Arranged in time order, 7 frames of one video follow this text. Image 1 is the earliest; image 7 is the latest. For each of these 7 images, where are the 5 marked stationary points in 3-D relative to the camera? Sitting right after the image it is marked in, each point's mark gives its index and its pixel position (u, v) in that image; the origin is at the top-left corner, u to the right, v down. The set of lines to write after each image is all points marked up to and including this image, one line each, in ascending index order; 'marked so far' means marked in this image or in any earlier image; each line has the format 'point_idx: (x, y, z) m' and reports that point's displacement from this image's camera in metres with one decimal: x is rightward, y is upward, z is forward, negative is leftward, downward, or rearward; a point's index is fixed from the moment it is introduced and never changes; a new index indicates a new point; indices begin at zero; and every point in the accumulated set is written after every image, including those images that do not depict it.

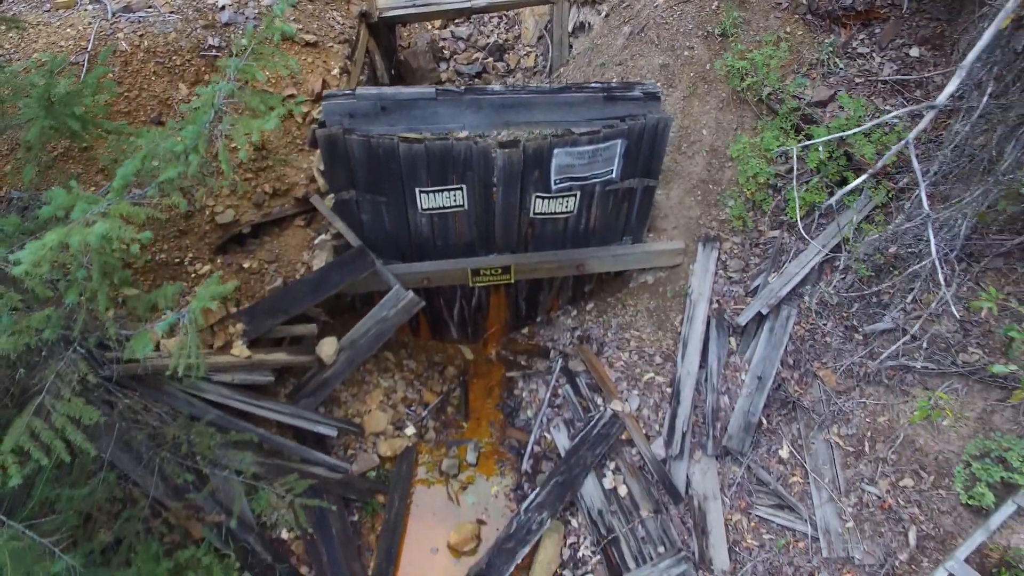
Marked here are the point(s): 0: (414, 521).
0: (-2.4, -5.7, +4.7) m
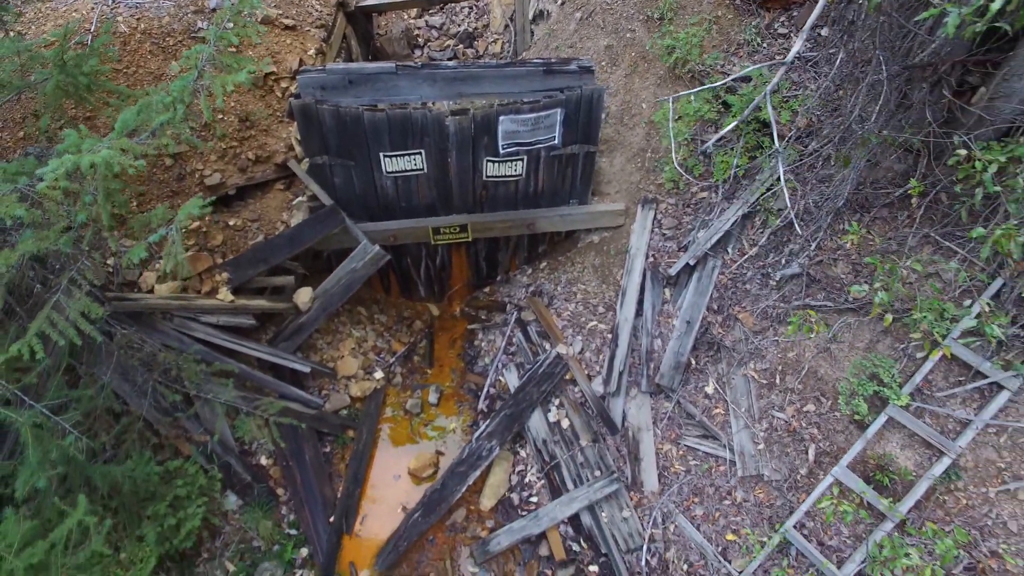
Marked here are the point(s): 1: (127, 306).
0: (-3.6, -4.5, +5.3) m
1: (-8.6, -0.5, +4.3) m
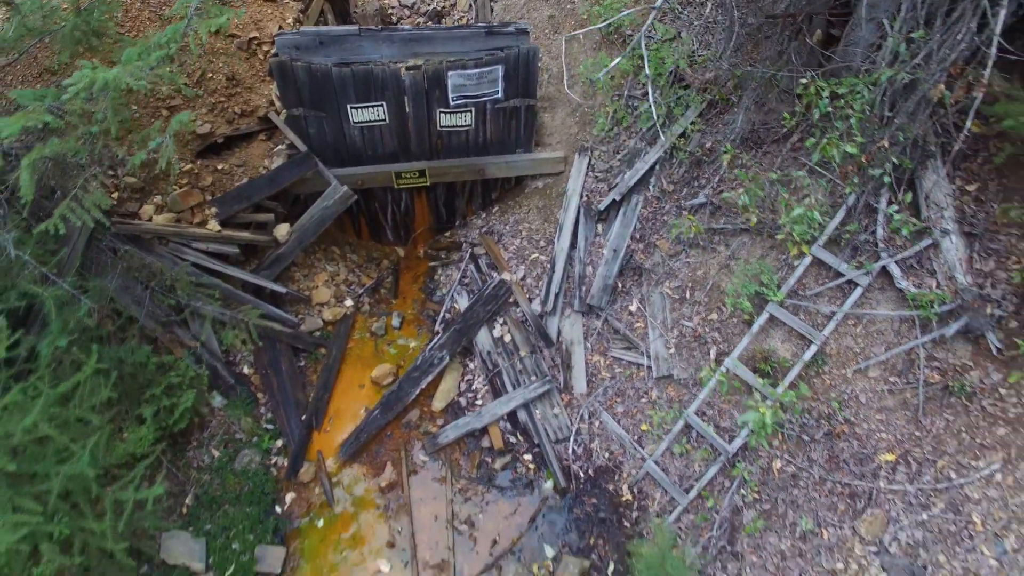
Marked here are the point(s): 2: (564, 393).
0: (-5.1, -2.5, +6.0) m
1: (-10.1, +1.5, +5.1) m
2: (+1.5, -3.0, +5.5) m
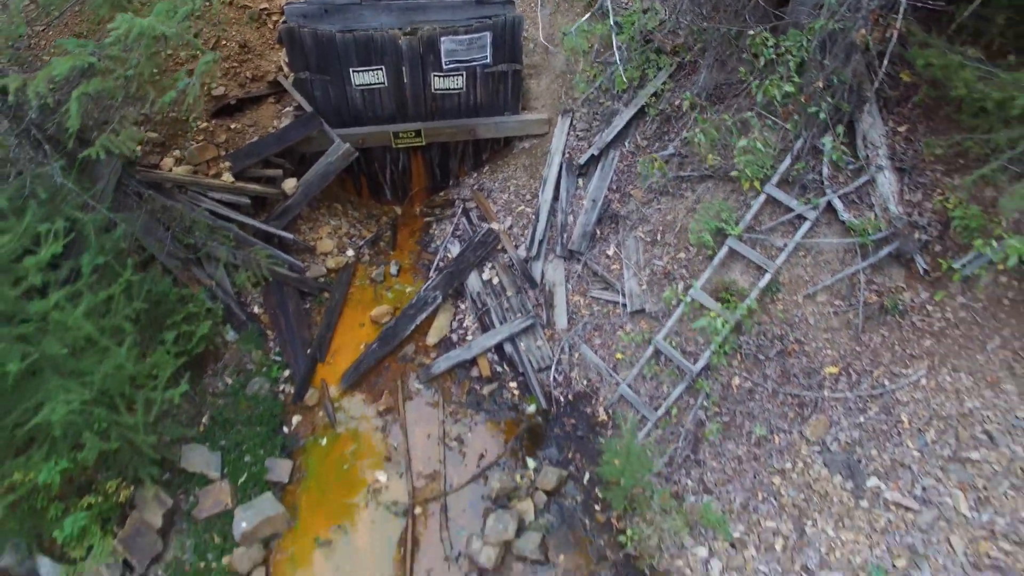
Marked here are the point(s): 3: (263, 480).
0: (-5.5, -0.8, +6.5) m
1: (-10.5, +3.3, +5.7) m
2: (+1.1, -1.3, +6.1) m
3: (-6.8, -5.3, +5.3) m
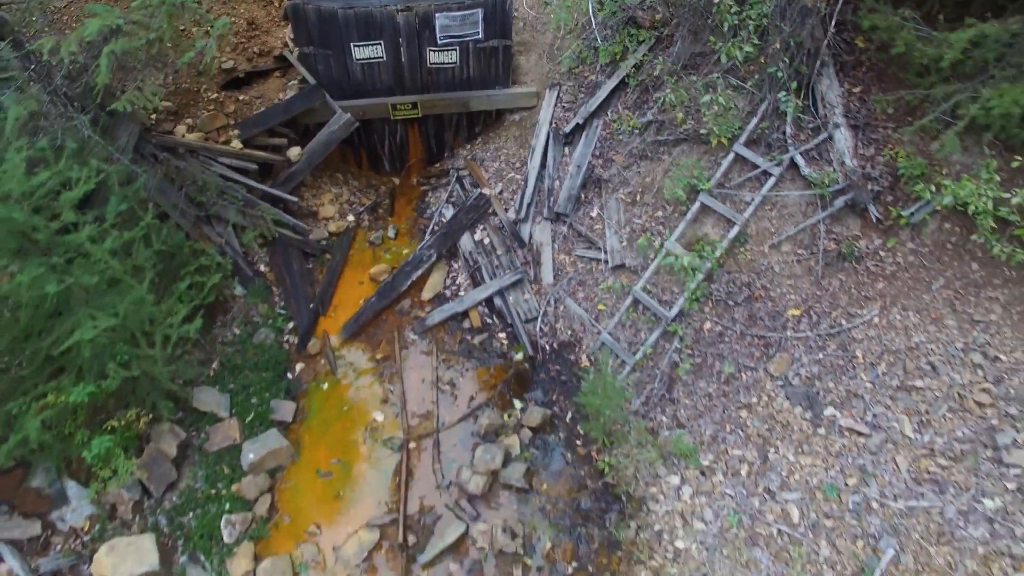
0: (-5.9, +0.7, +7.0) m
1: (-10.9, +4.7, +6.1) m
2: (+0.7, +0.1, +6.5) m
3: (-7.2, -3.8, +5.7) m
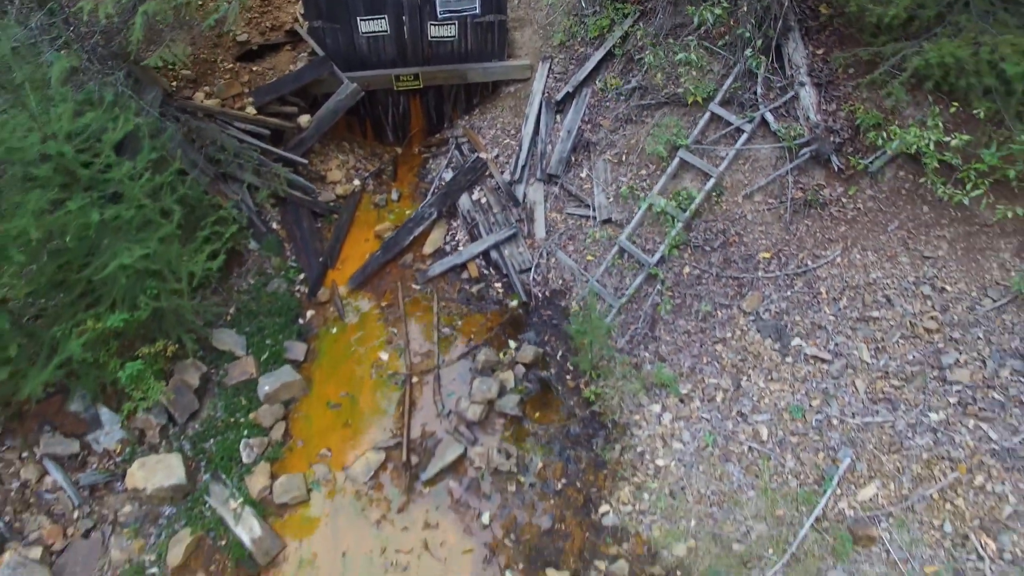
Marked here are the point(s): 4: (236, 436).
0: (-6.0, +2.3, +7.5) m
1: (-11.1, +6.3, +6.6) m
2: (+0.6, +1.8, +7.0) m
3: (-7.3, -2.2, +6.2) m
4: (-8.1, -4.3, +5.6) m
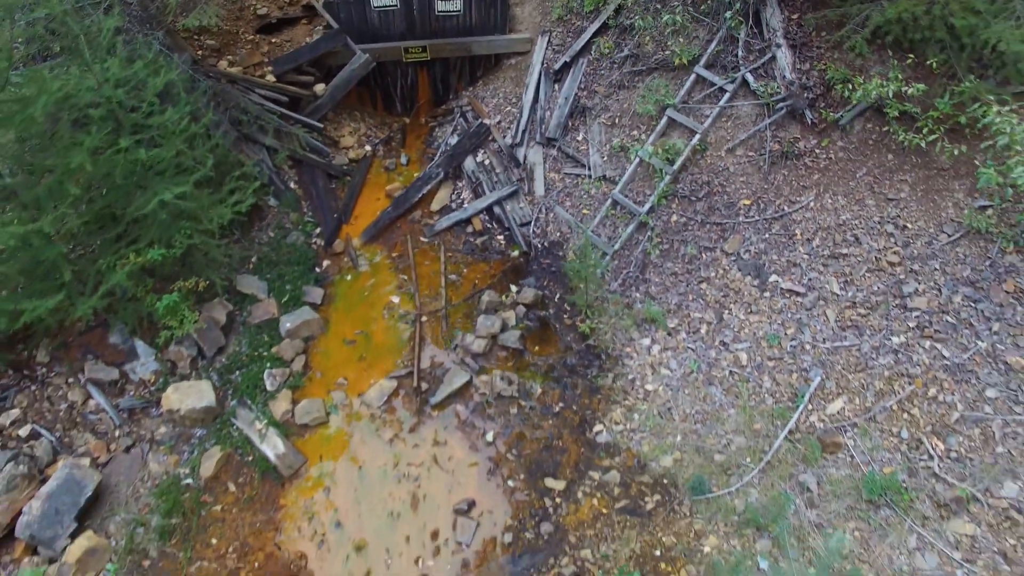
0: (-6.0, +4.1, +8.0) m
1: (-11.0, +8.1, +7.1) m
2: (+0.6, +3.6, +7.5) m
3: (-7.3, -0.4, +6.7) m
4: (-8.0, -2.5, +6.2) m
